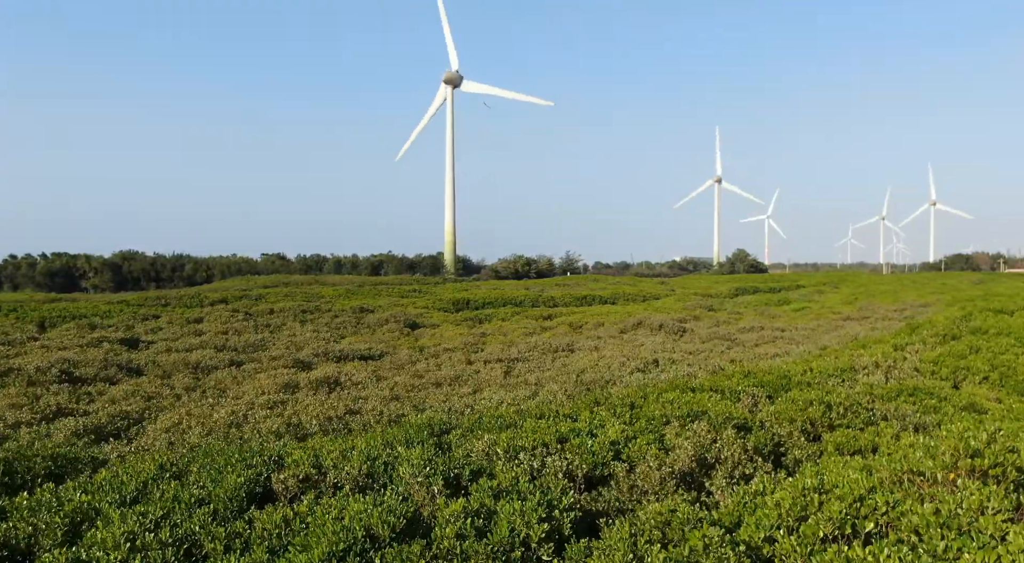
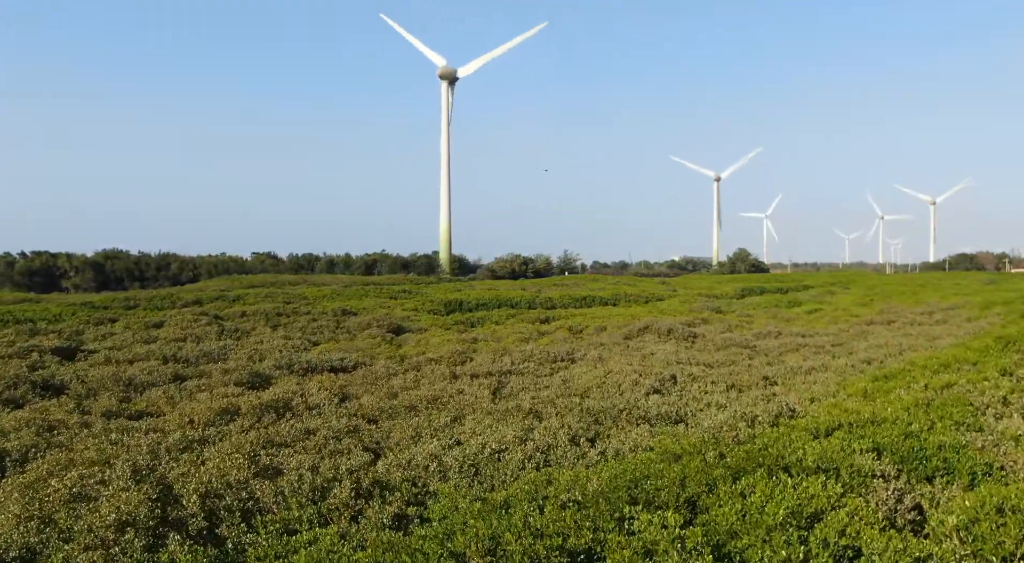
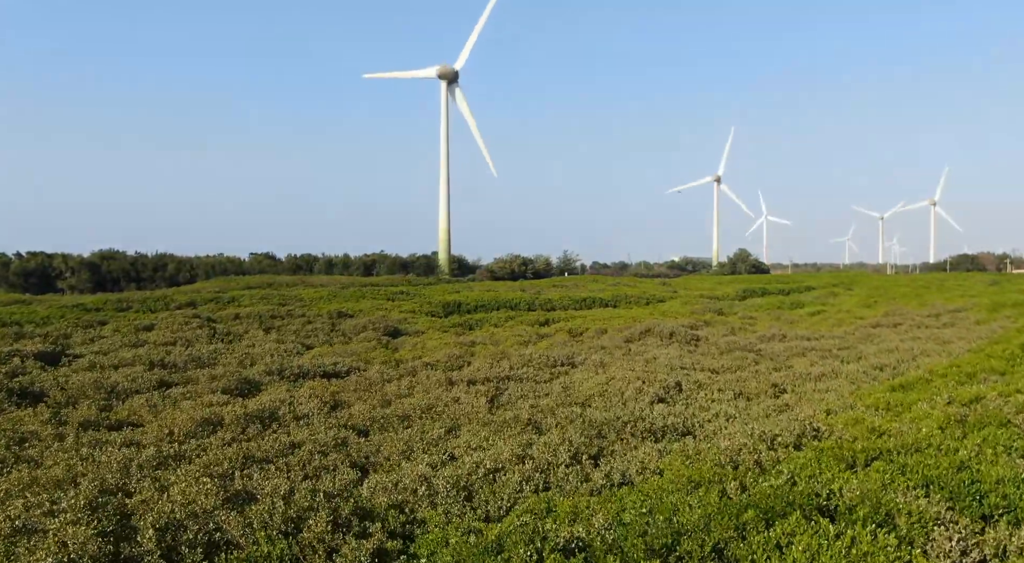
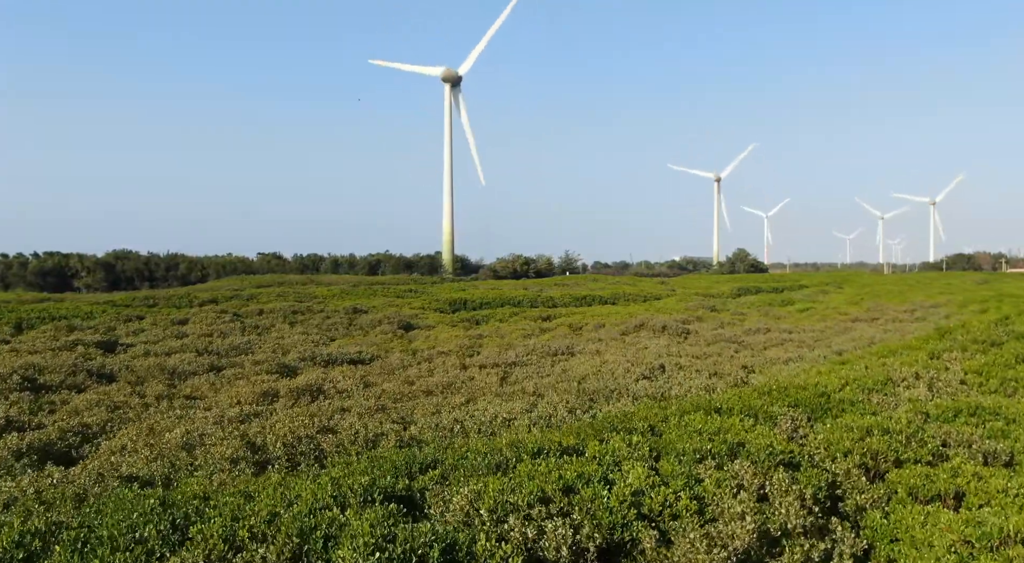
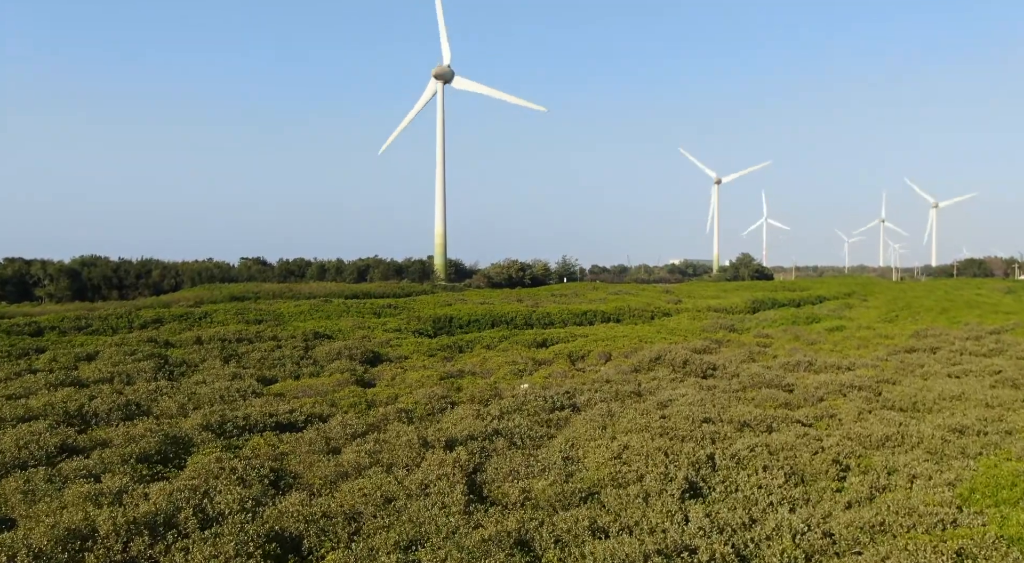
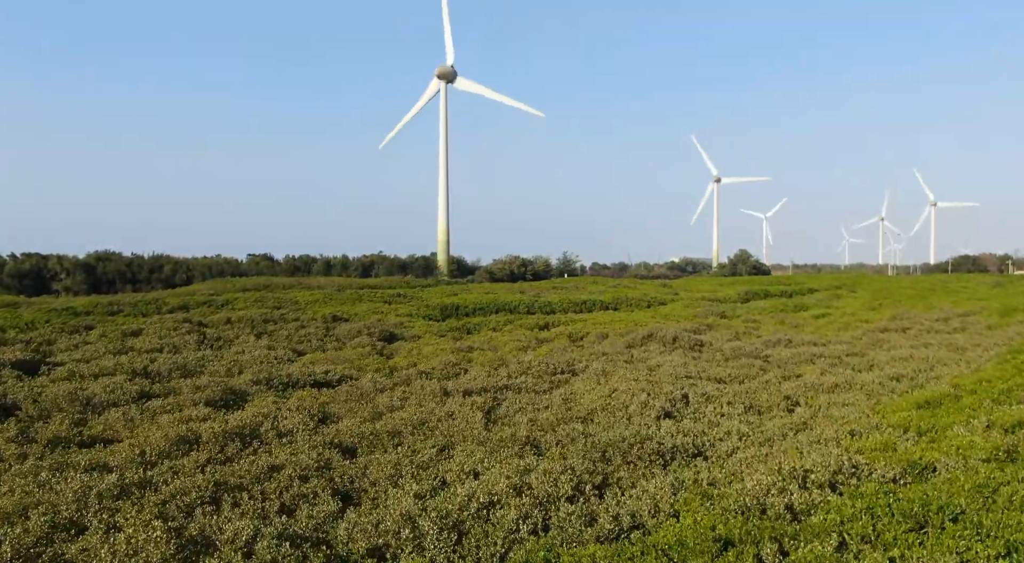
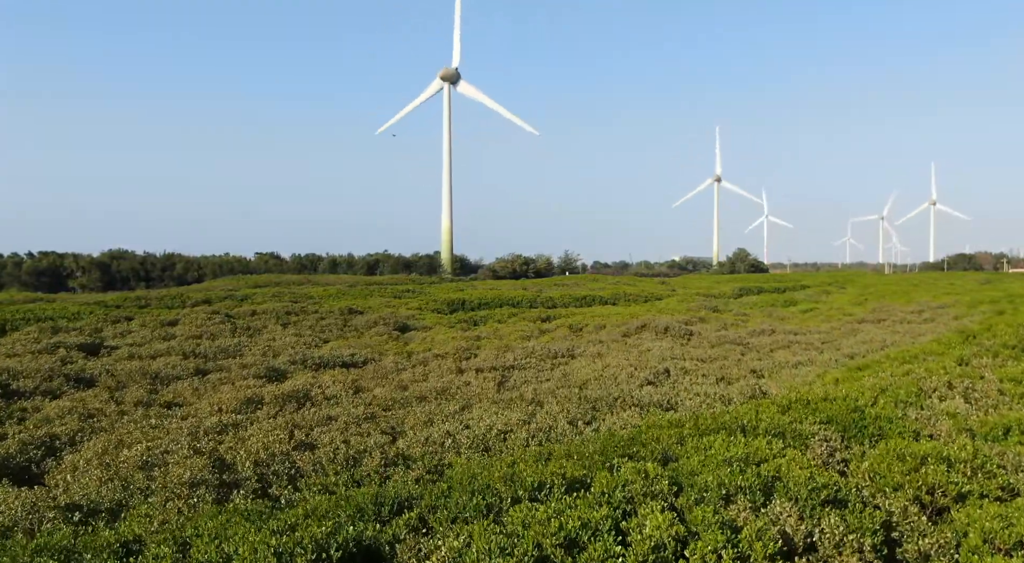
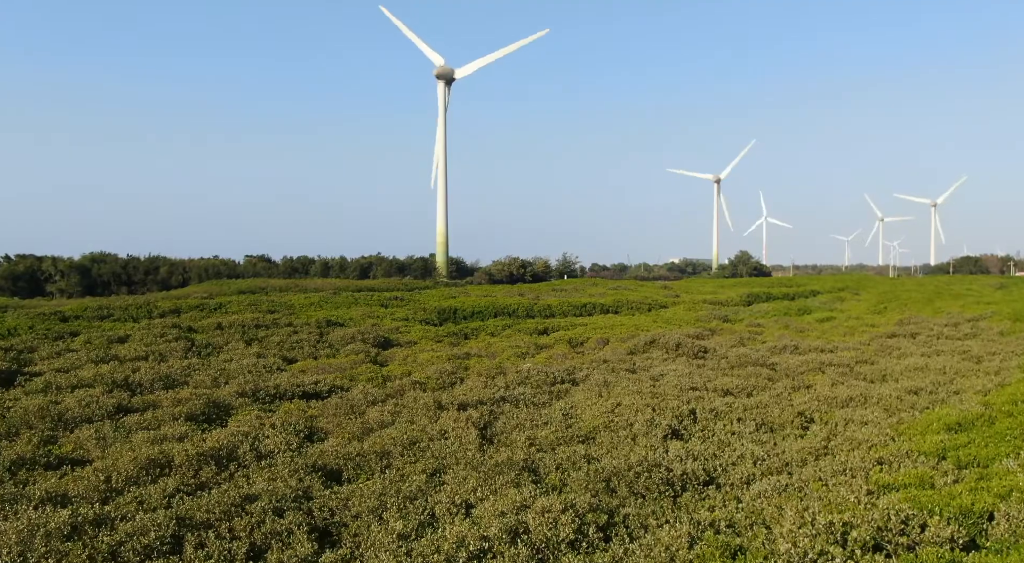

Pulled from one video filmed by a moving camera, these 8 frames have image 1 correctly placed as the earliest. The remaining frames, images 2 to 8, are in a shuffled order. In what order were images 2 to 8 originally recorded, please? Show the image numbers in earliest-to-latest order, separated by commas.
4, 7, 2, 3, 6, 8, 5
